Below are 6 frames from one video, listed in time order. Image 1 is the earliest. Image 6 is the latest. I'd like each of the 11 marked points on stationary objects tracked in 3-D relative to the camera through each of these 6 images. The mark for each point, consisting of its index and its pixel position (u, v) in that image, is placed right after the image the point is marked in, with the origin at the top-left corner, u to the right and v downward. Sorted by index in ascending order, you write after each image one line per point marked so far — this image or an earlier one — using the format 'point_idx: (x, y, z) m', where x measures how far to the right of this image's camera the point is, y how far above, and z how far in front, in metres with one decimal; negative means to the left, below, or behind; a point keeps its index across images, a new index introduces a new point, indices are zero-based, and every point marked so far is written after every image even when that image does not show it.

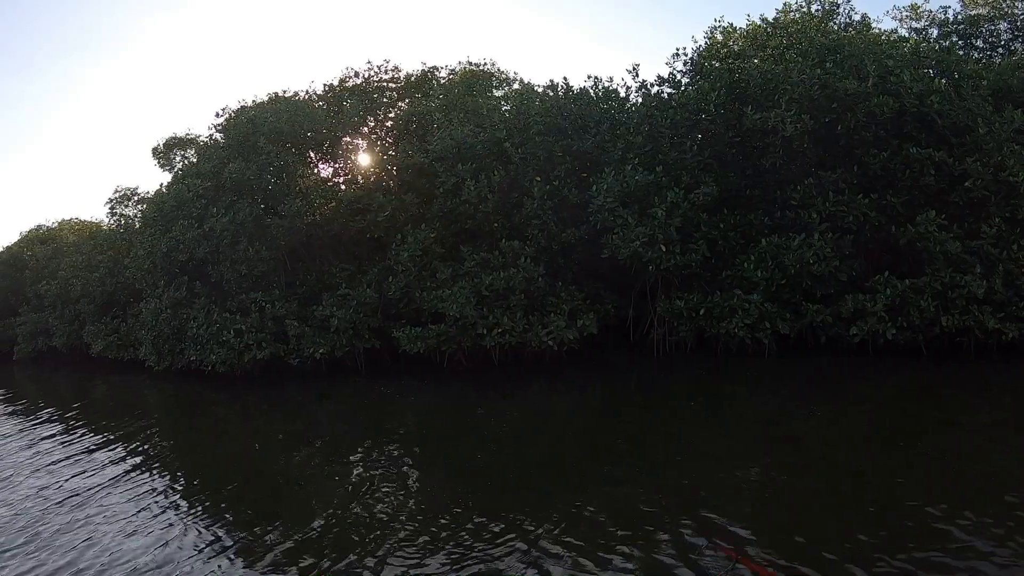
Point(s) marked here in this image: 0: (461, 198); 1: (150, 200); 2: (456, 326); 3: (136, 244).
0: (-1.1, +2.4, +16.4) m
1: (-11.2, +2.9, +20.1) m
2: (-1.2, -0.9, +15.9) m
3: (-11.4, +1.5, +19.9) m
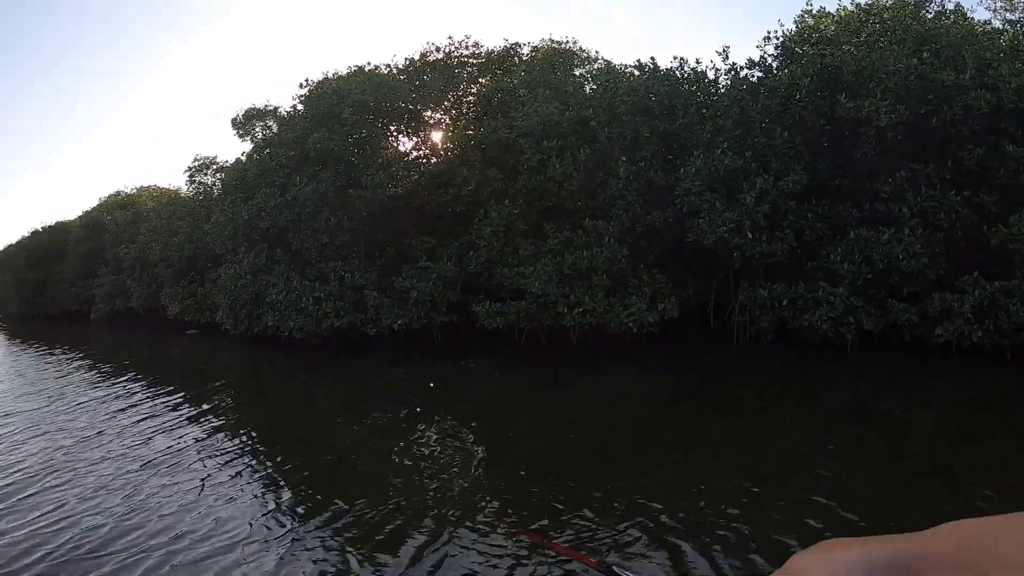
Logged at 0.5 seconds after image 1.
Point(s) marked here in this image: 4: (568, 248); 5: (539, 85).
0: (+1.0, +3.0, +16.1) m
1: (-8.8, +4.0, +20.5) m
2: (+0.8, -0.4, +15.7) m
3: (-9.1, +2.5, +20.2) m
4: (+1.5, +1.0, +15.8) m
5: (+0.8, +5.8, +18.1) m
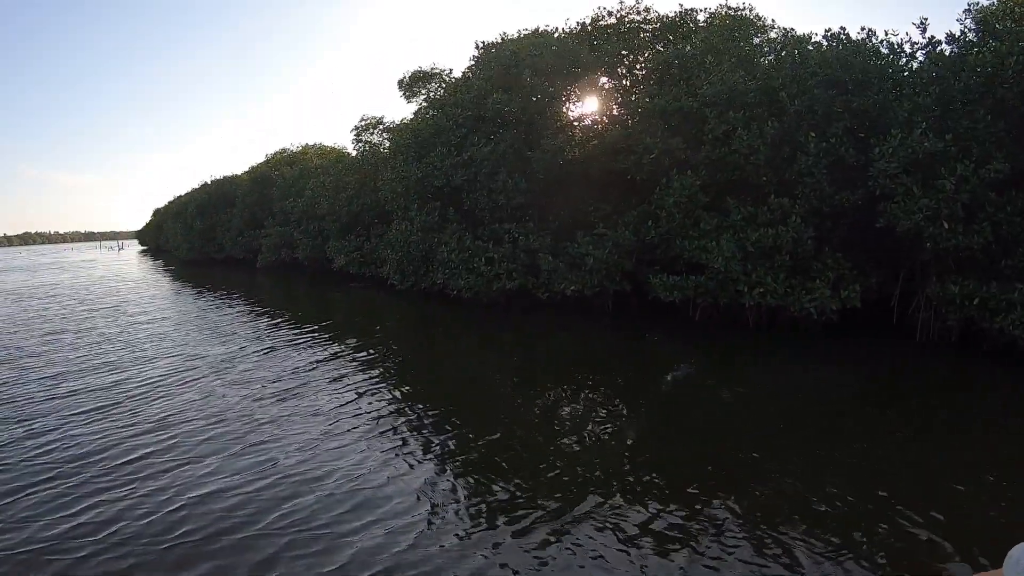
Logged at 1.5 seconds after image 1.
0: (+5.6, +3.6, +15.8) m
1: (-3.5, +5.4, +21.3) m
2: (+5.0, +0.2, +15.6) m
3: (-3.9, +4.0, +21.2) m
4: (+5.8, +1.5, +15.5) m
5: (+5.8, +6.5, +17.7) m
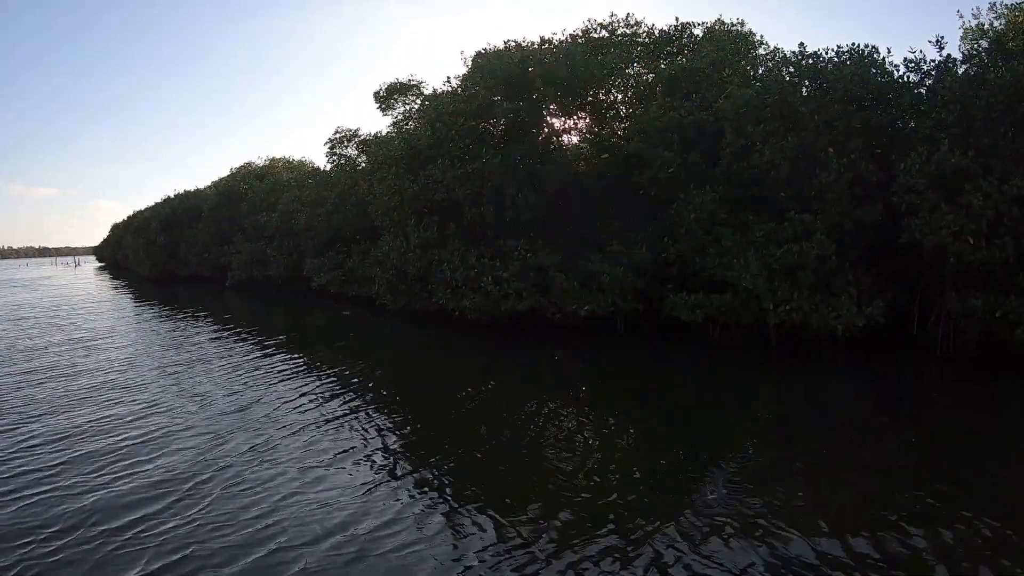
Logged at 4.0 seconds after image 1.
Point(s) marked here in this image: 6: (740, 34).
0: (+5.8, +3.1, +15.3) m
1: (-3.6, +4.8, +20.2) m
2: (+5.3, -0.2, +14.9) m
3: (-4.1, +3.3, +20.0) m
4: (+6.1, +1.1, +14.9) m
5: (+5.9, +5.9, +17.2) m
6: (+7.1, +8.0, +19.8) m
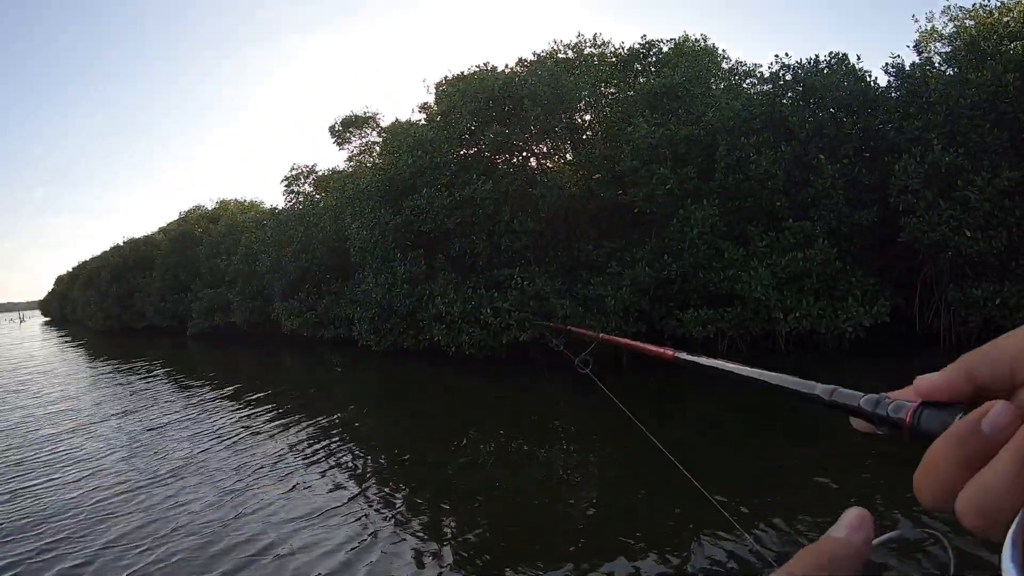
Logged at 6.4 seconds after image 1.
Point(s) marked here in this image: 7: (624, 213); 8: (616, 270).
0: (+5.6, +2.8, +15.1) m
1: (-4.3, +3.6, +19.2) m
2: (+5.4, -0.5, +14.5) m
3: (-4.6, +2.1, +19.0) m
4: (+6.1, +0.8, +14.6) m
5: (+5.3, +5.6, +17.1) m
6: (+6.2, +7.5, +19.9) m
7: (+2.9, +1.9, +16.5) m
8: (+2.5, +0.4, +15.2) m
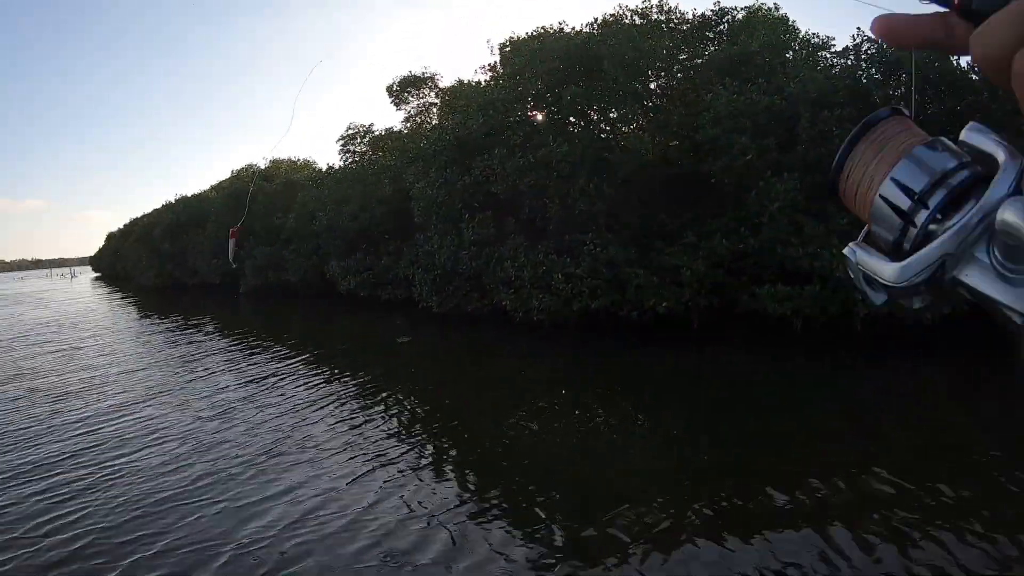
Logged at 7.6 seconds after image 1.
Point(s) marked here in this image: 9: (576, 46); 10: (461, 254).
0: (+7.3, +3.3, +14.6) m
1: (-2.3, +4.7, +19.1) m
2: (+7.0, 0.0, +14.2) m
3: (-2.7, +3.3, +18.9) m
4: (+7.7, +1.3, +14.2) m
5: (+7.3, +6.2, +16.5) m
6: (+8.4, +8.2, +19.2) m
7: (+4.7, +2.7, +16.1) m
8: (+4.1, +1.1, +14.9) m
9: (+1.7, +6.3, +16.4) m
10: (-1.4, +1.0, +17.0) m
